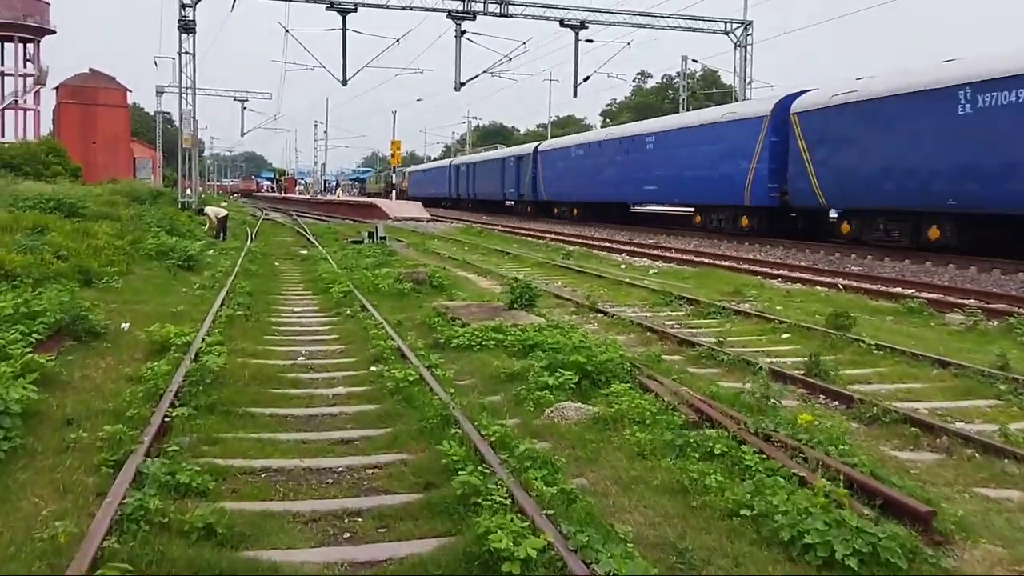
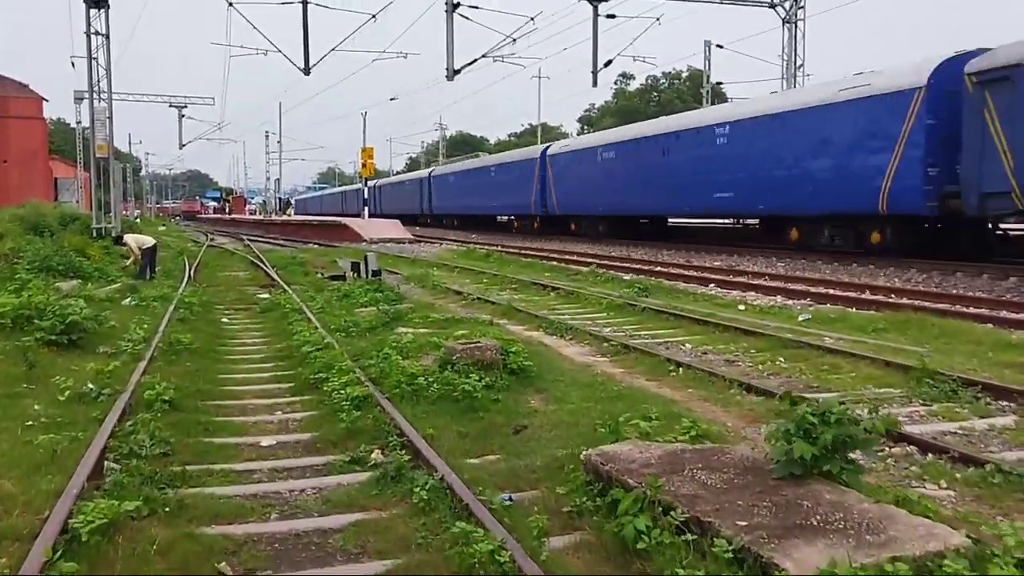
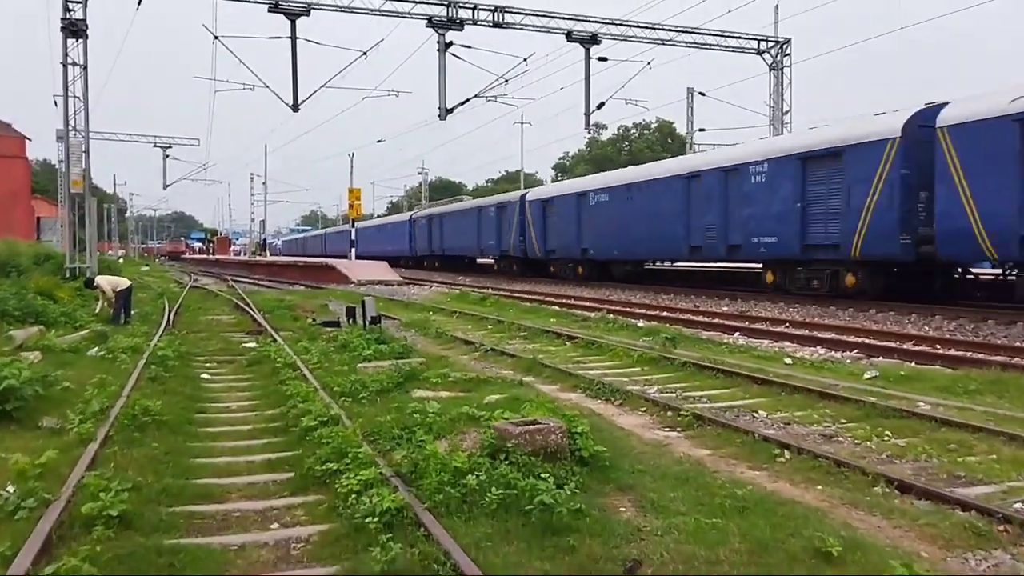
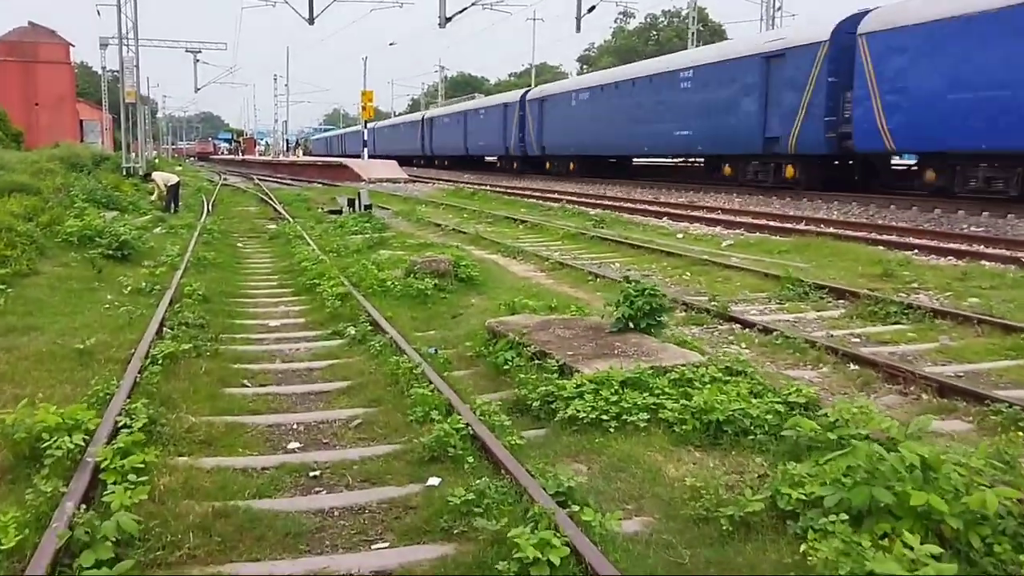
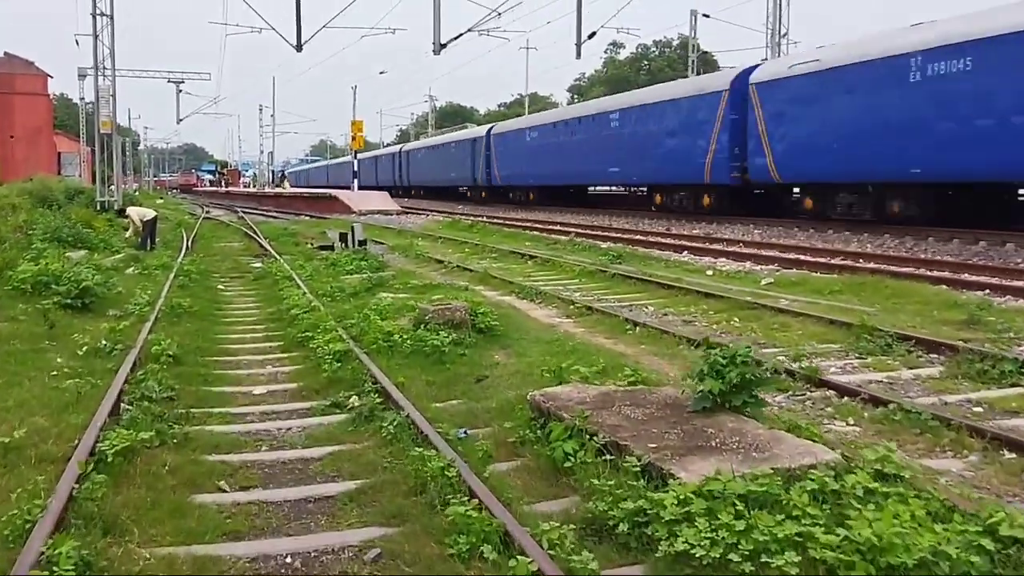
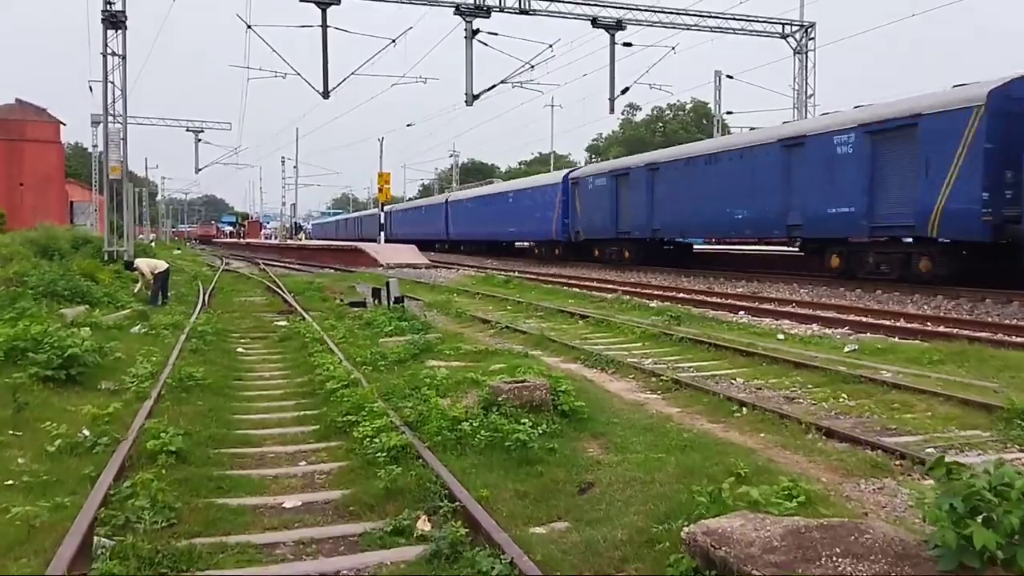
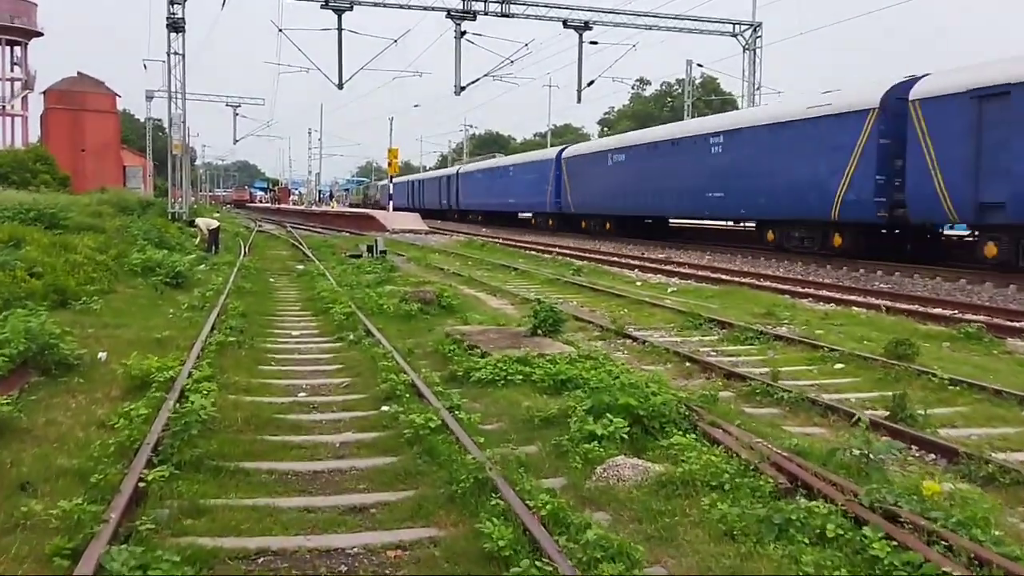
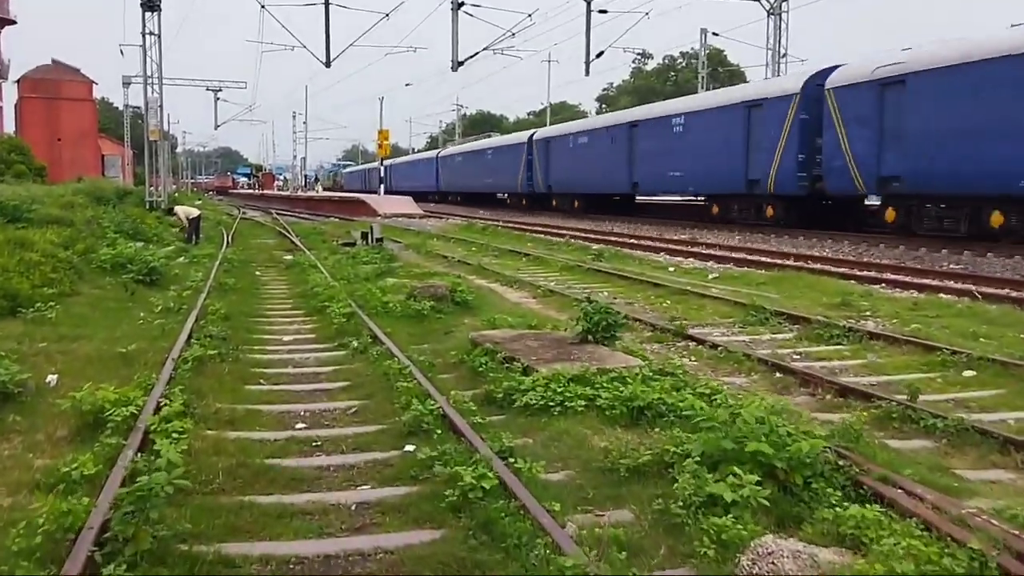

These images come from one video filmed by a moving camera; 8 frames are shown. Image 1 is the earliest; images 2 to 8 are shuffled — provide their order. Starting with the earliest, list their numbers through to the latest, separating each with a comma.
7, 8, 4, 5, 2, 6, 3
